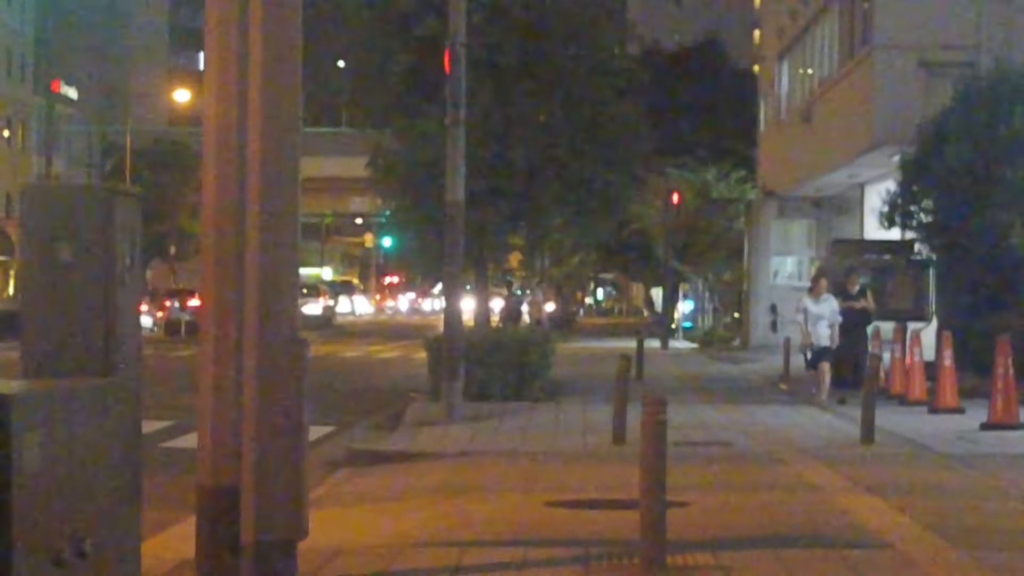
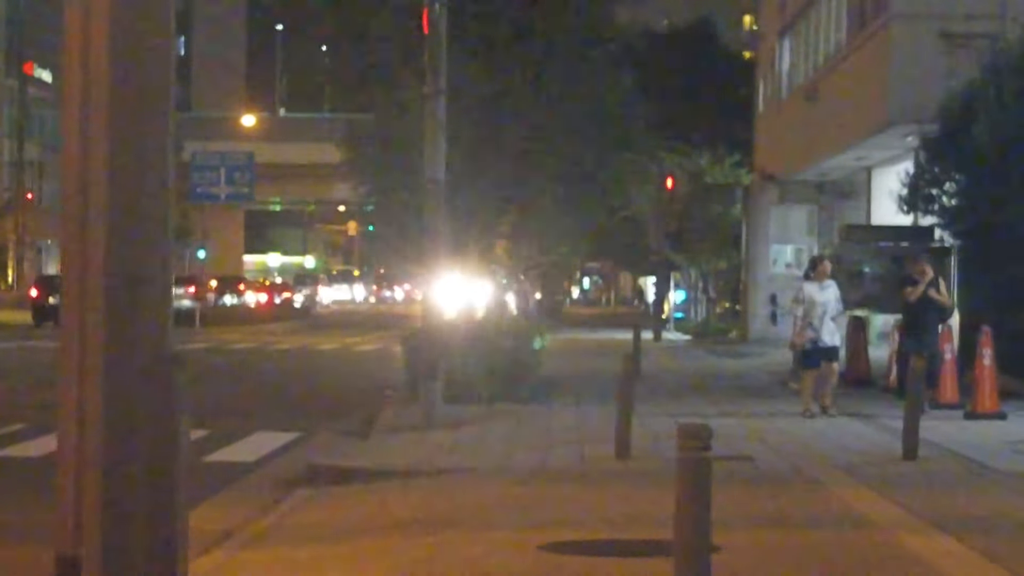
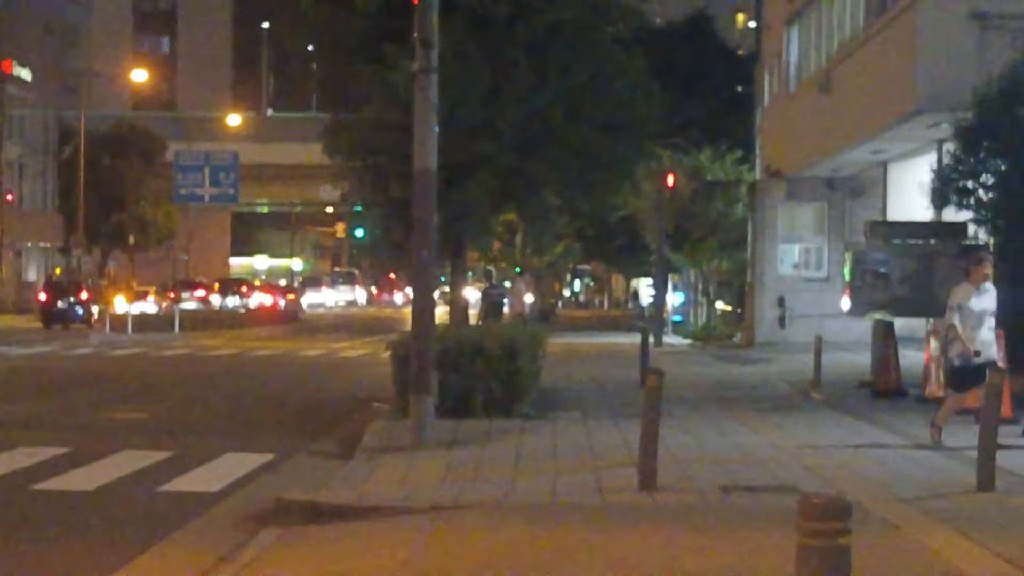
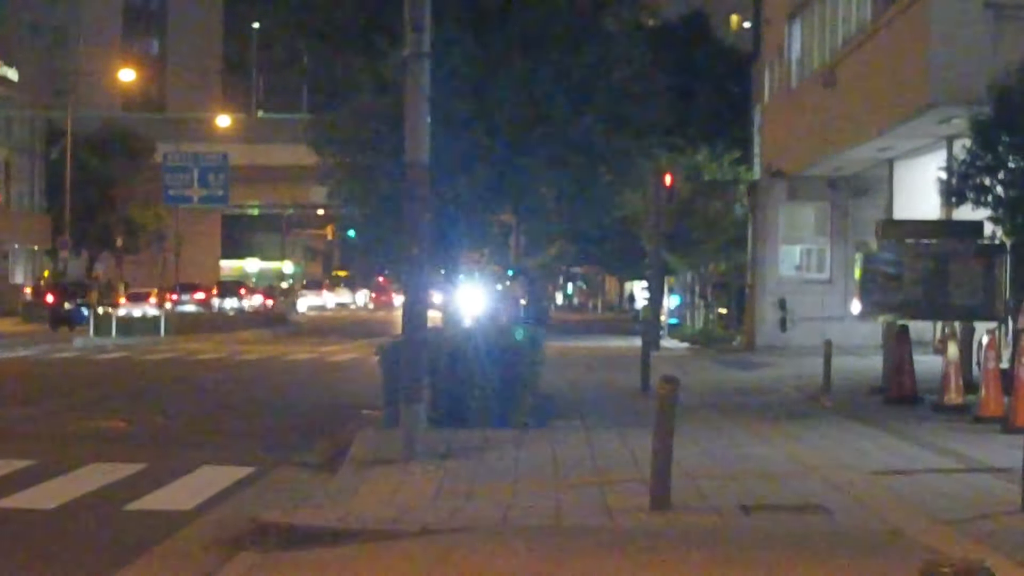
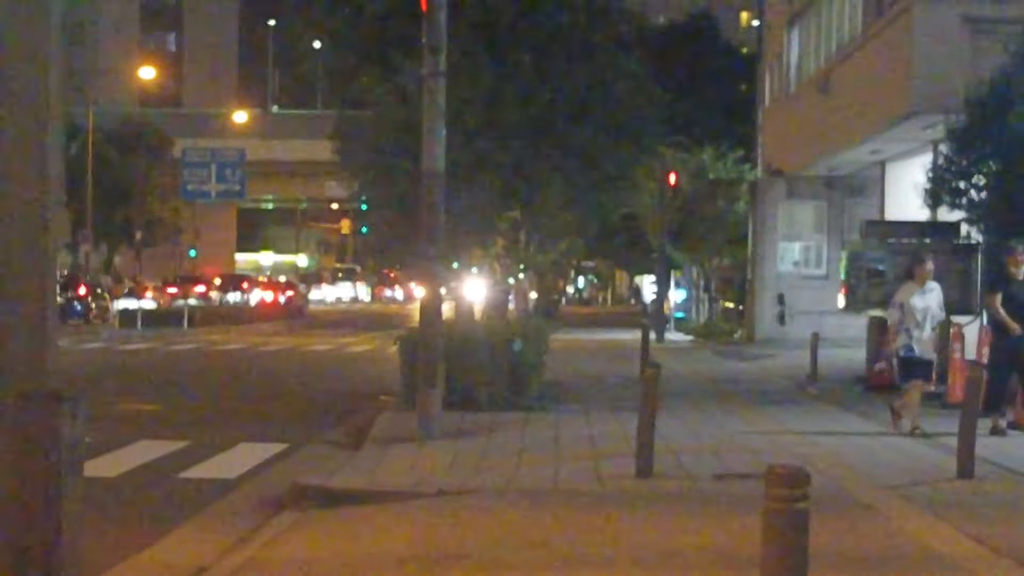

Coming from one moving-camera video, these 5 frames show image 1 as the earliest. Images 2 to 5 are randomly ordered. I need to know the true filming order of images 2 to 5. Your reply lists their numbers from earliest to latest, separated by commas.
2, 5, 3, 4
